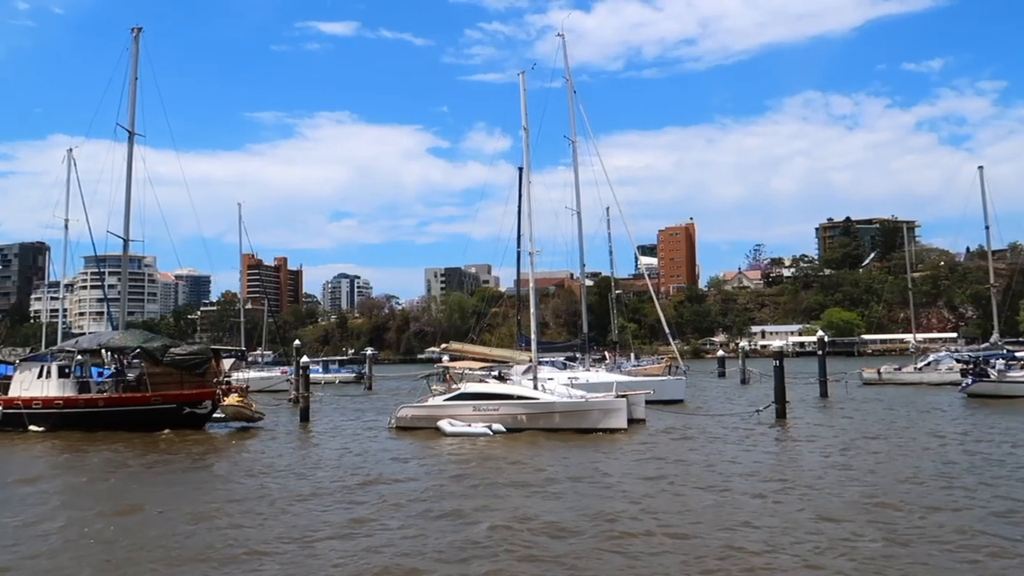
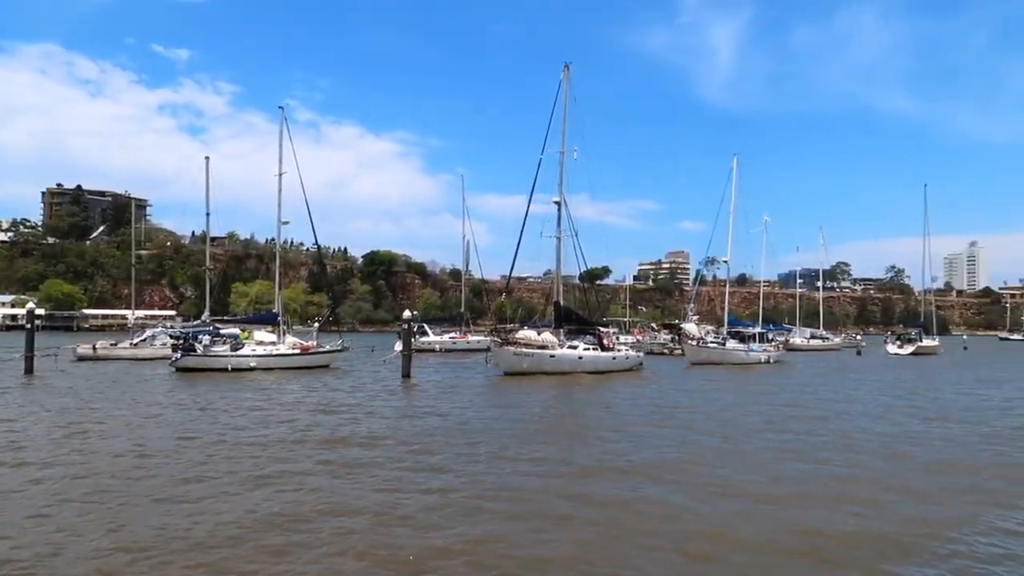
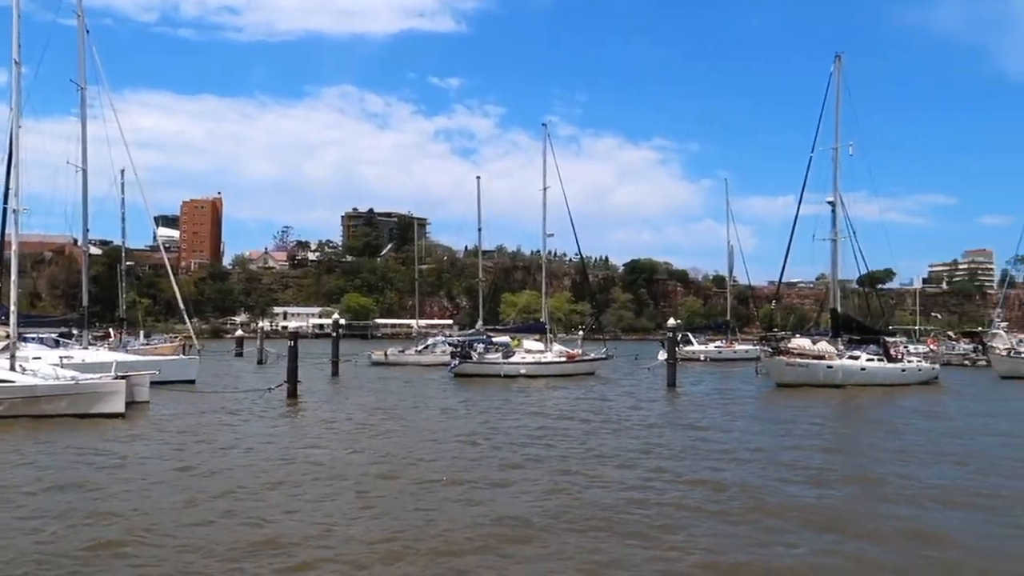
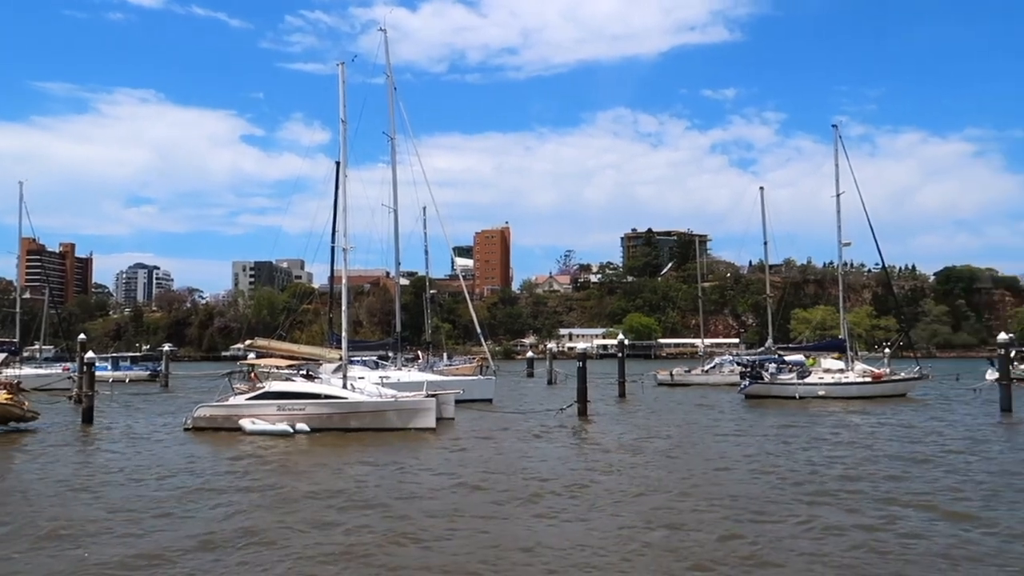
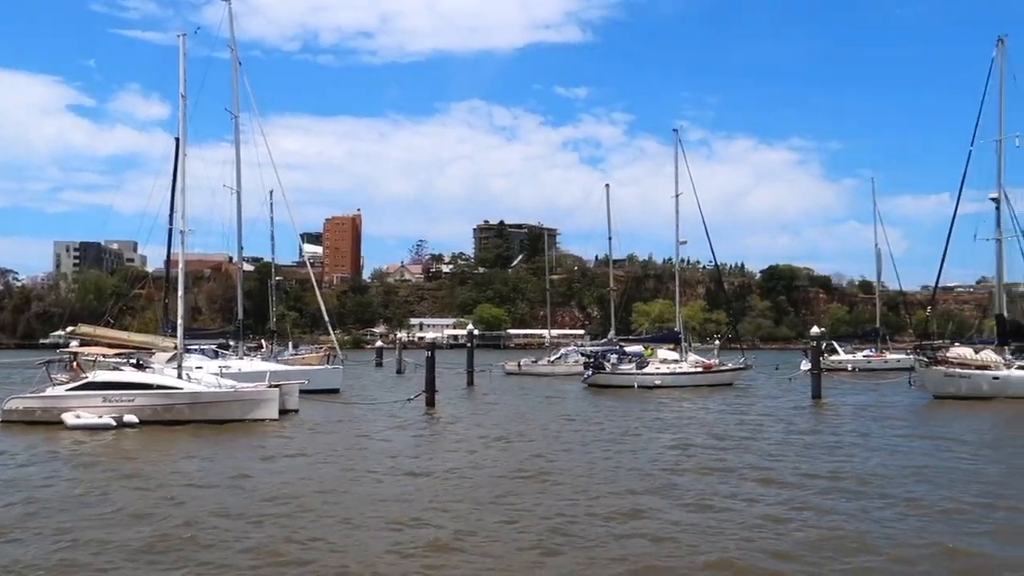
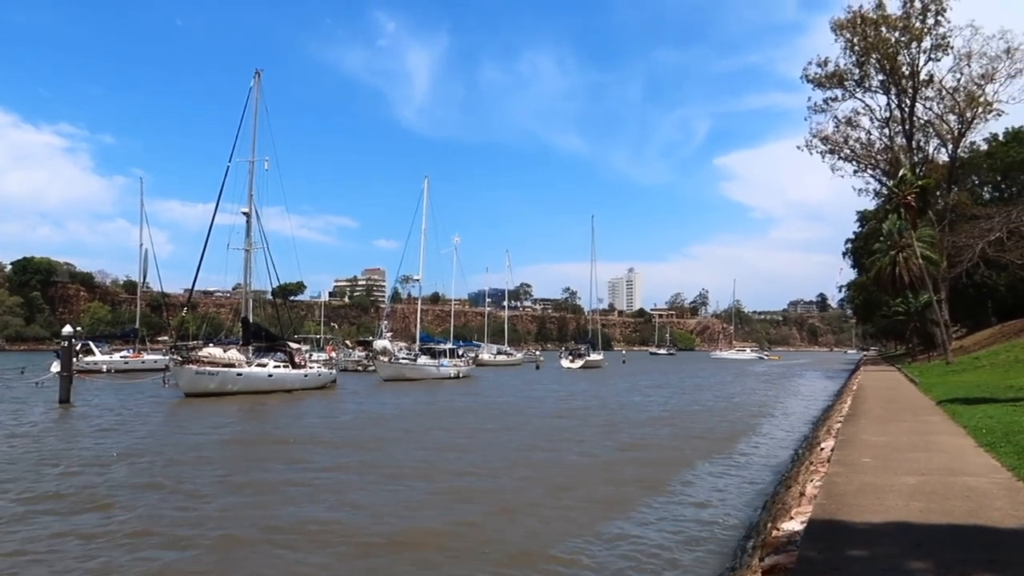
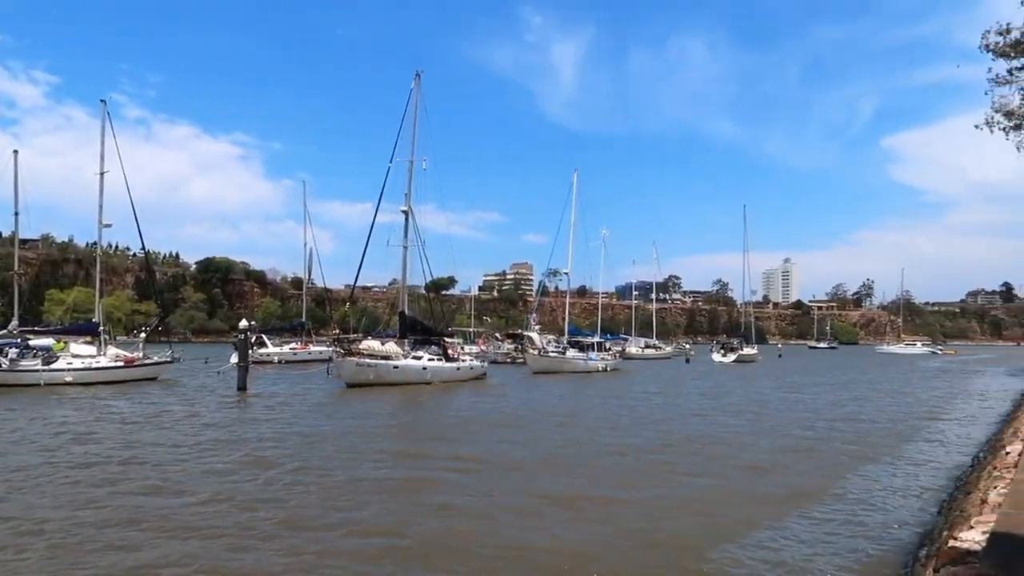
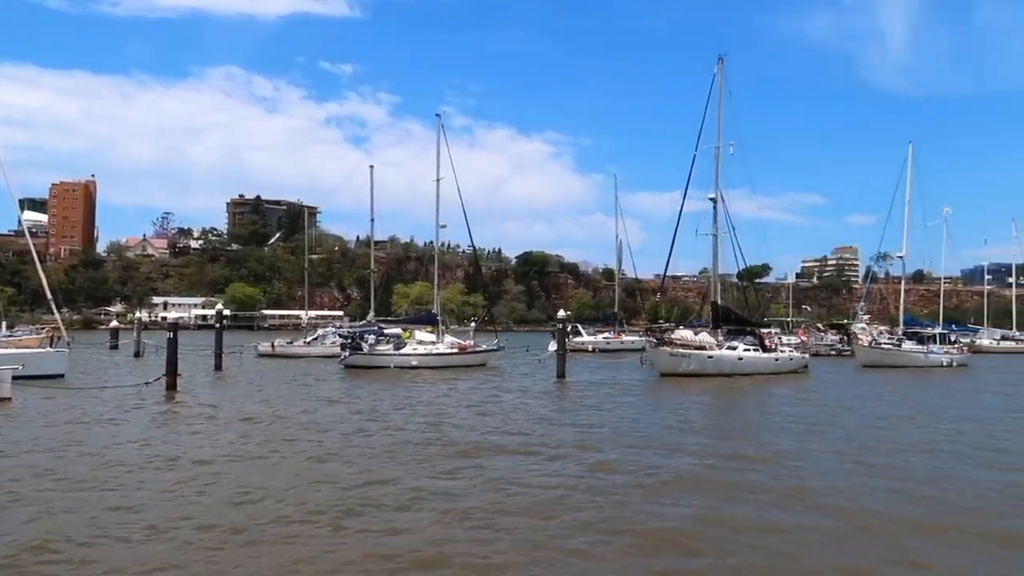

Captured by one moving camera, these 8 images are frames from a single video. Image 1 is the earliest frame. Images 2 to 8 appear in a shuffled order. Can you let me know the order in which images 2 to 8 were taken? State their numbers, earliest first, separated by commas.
4, 5, 3, 8, 2, 7, 6
